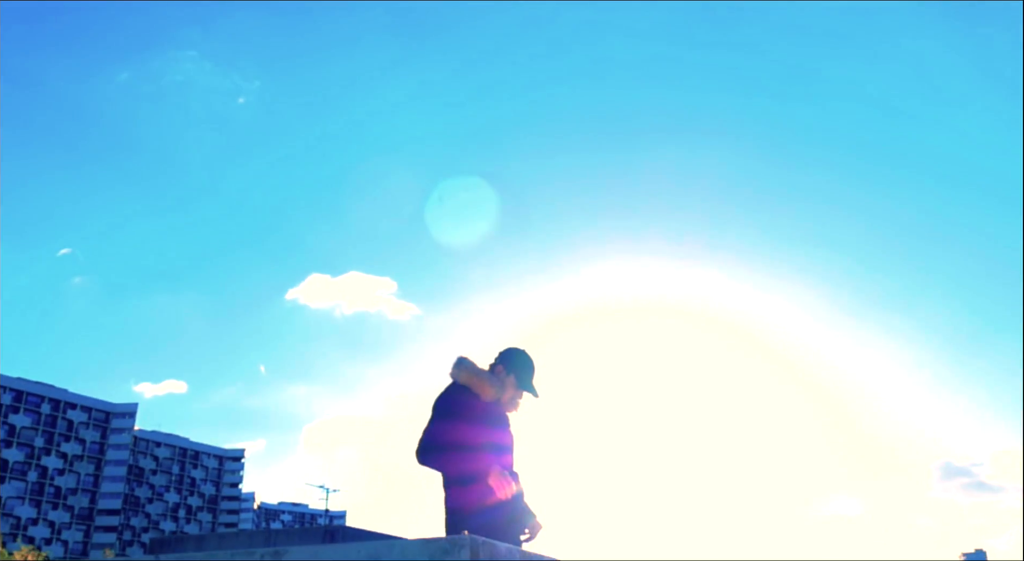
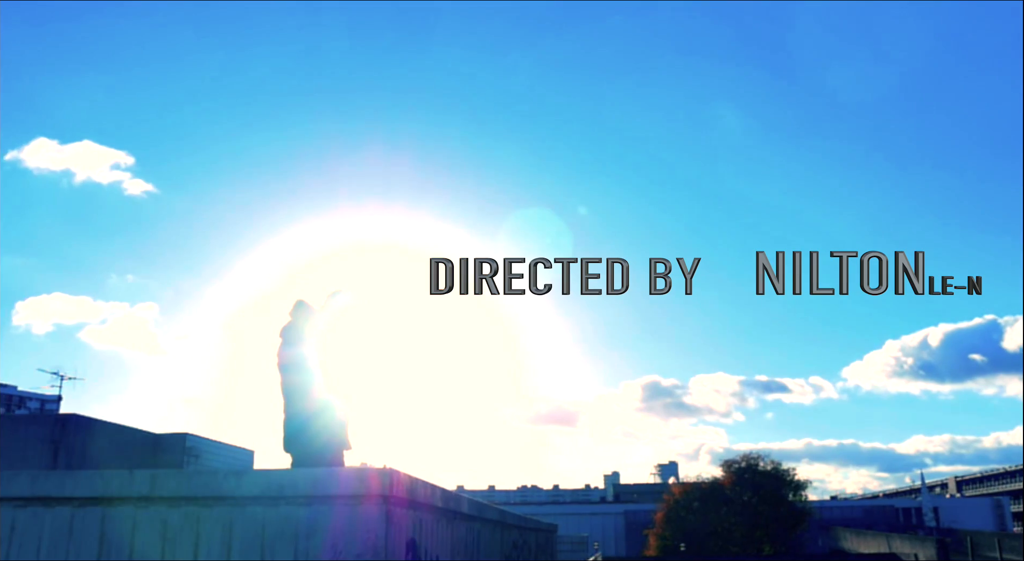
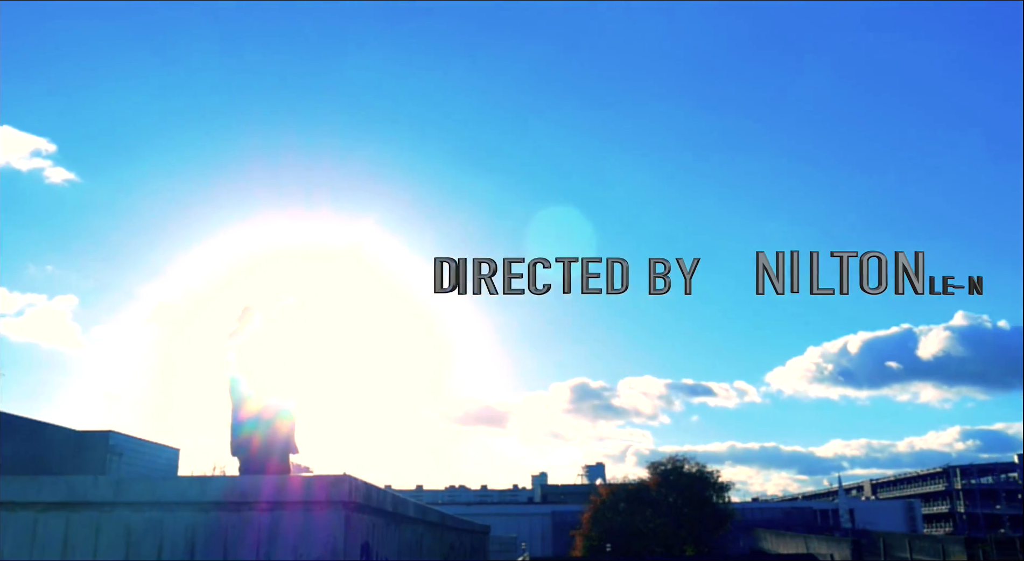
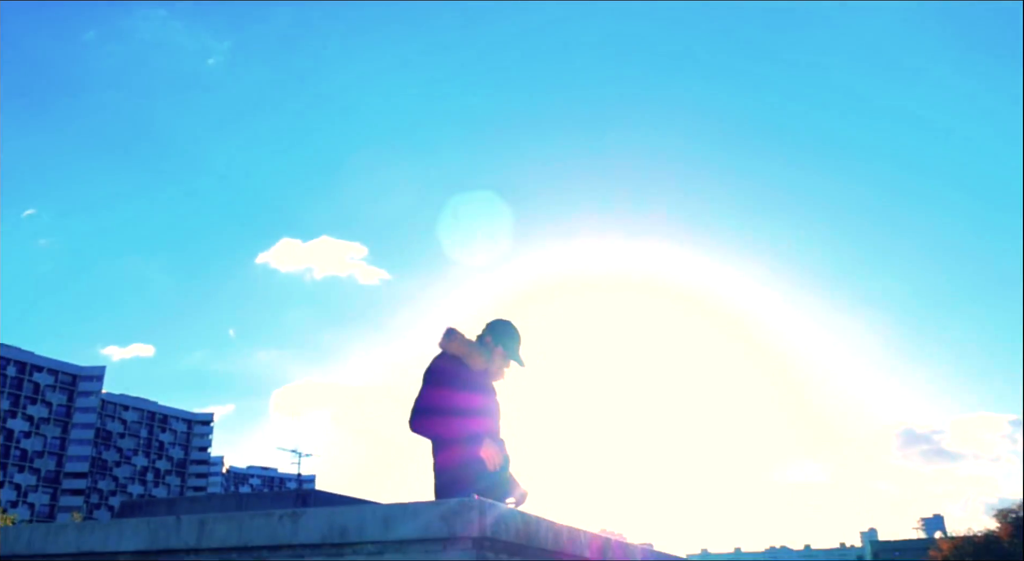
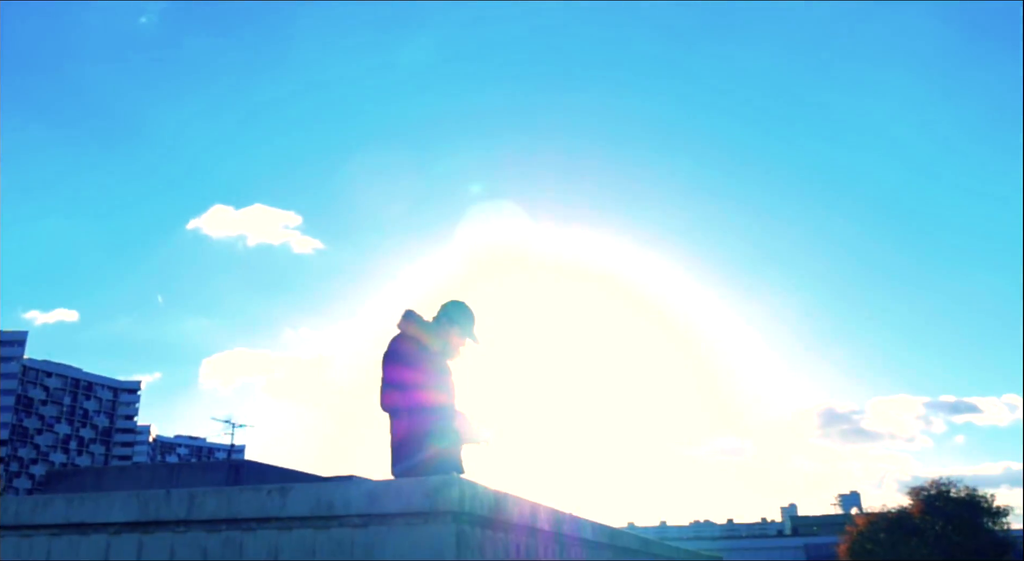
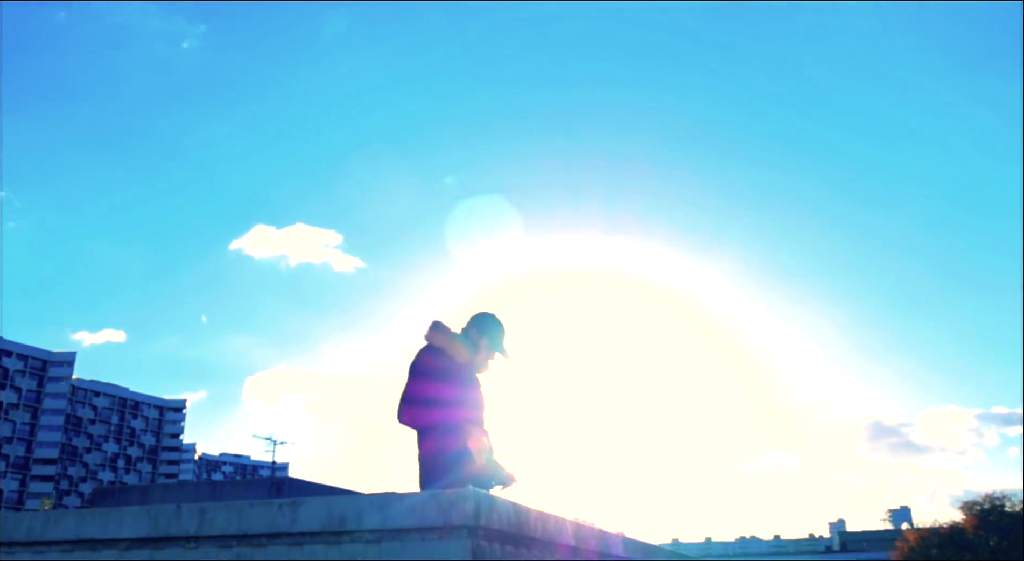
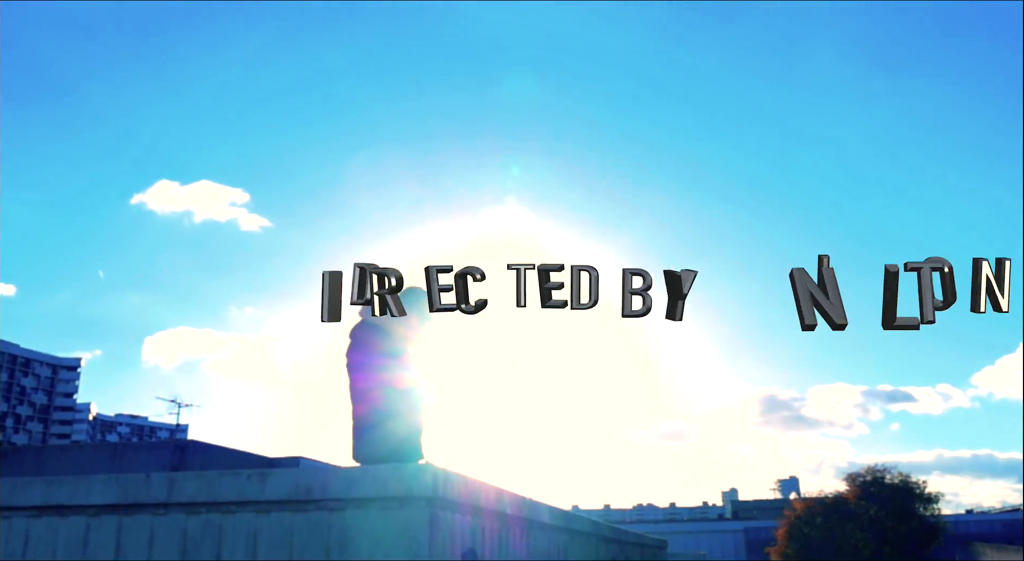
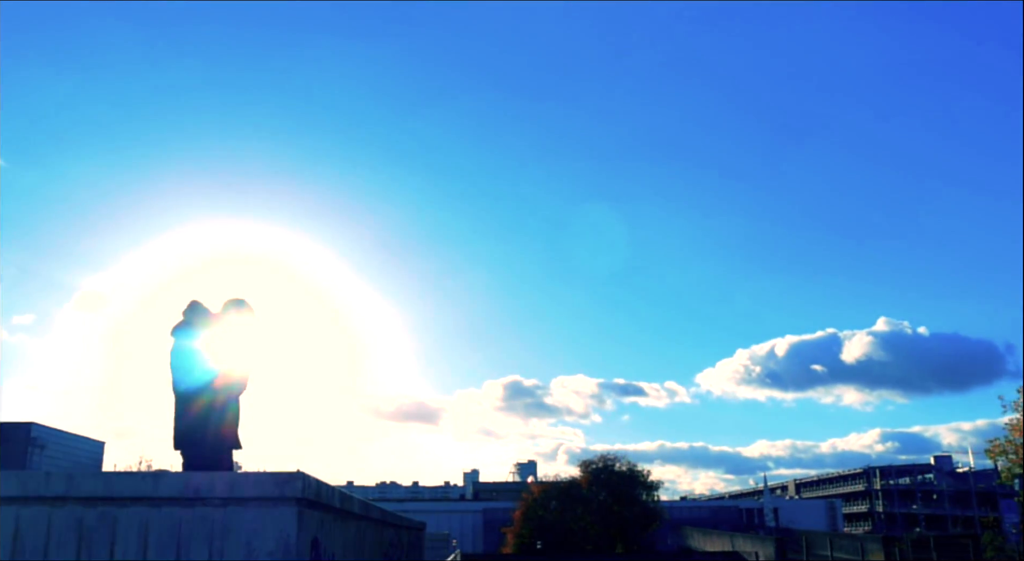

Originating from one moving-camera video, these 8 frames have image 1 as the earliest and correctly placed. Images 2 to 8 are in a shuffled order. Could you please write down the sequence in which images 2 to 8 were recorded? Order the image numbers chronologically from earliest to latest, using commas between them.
4, 6, 5, 7, 2, 3, 8
